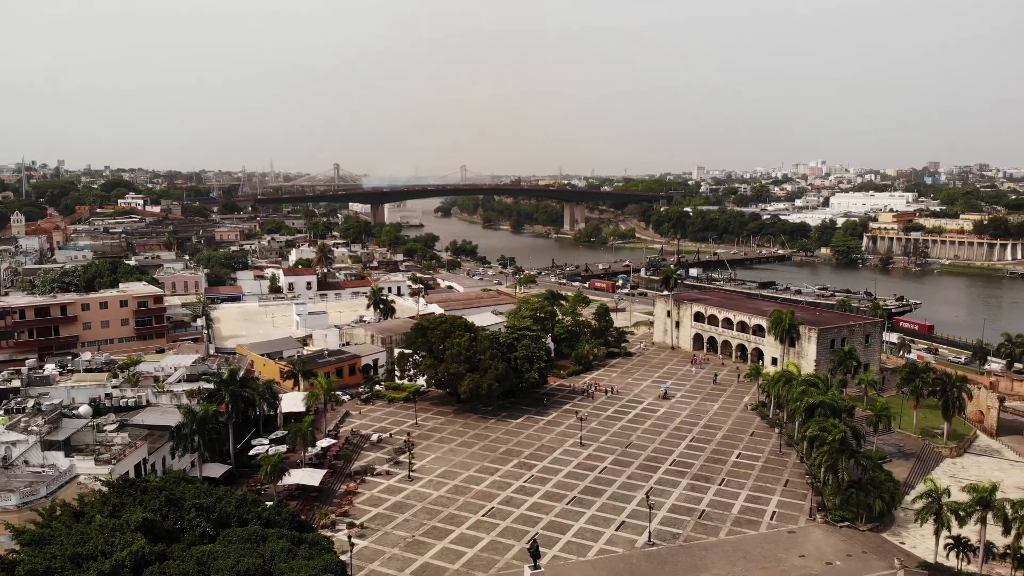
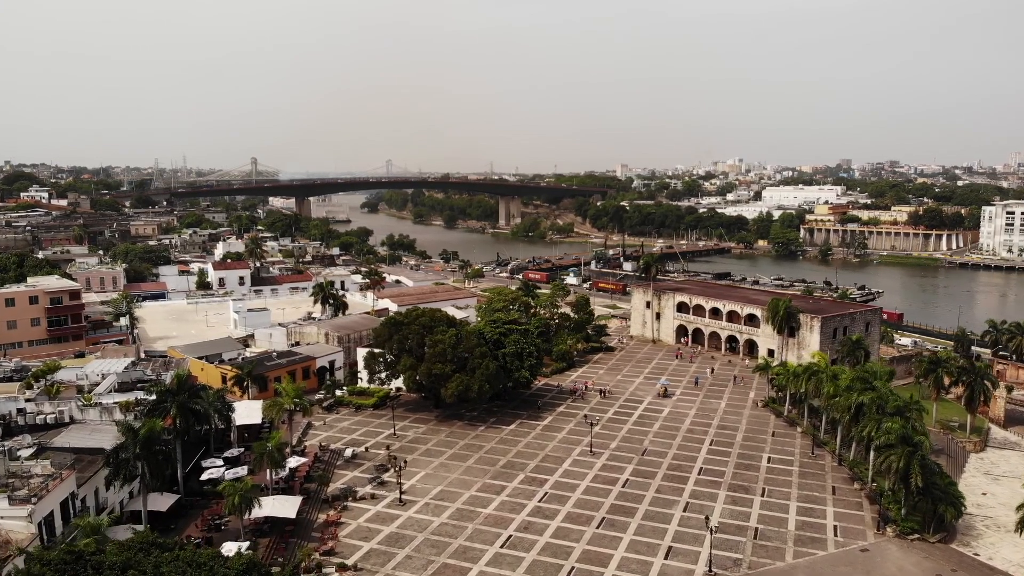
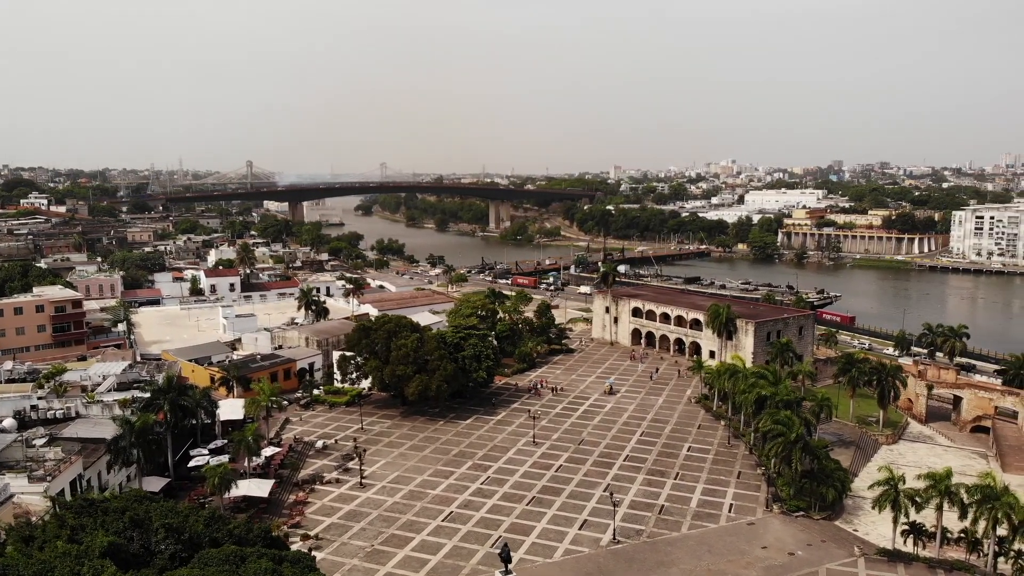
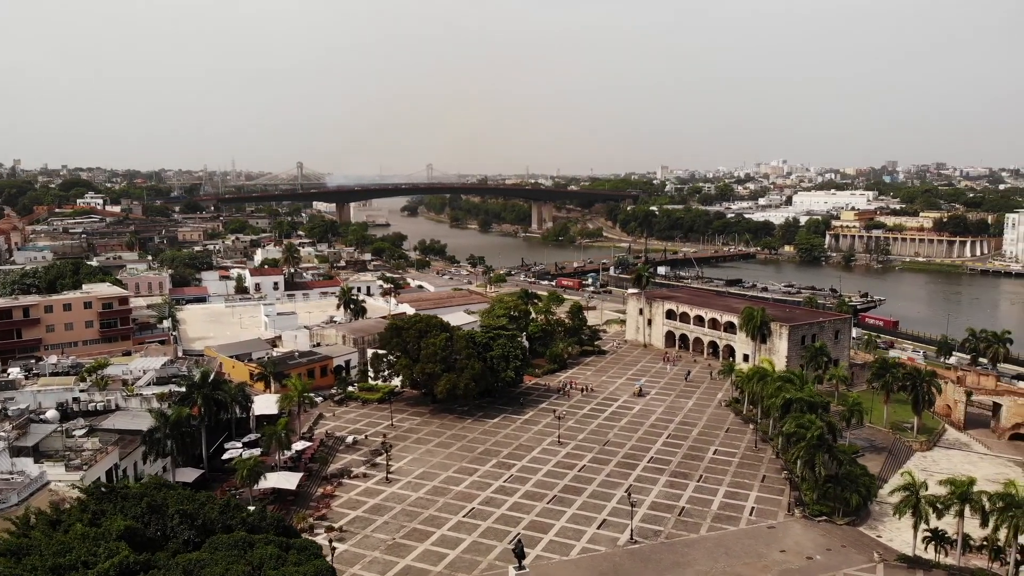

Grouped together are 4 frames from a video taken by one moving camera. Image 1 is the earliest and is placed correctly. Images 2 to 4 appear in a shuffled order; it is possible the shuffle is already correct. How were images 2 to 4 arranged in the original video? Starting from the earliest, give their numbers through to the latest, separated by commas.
4, 3, 2
